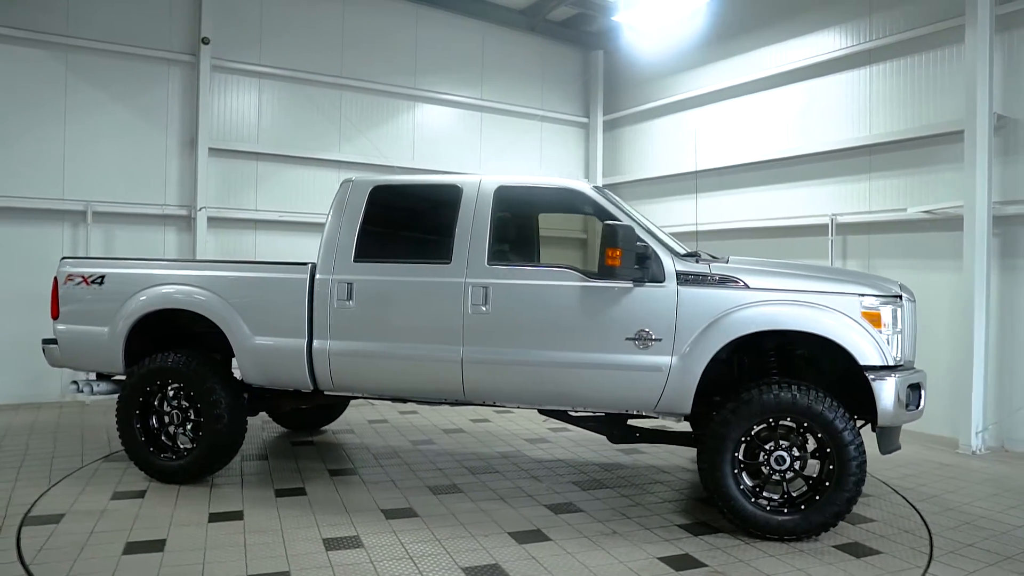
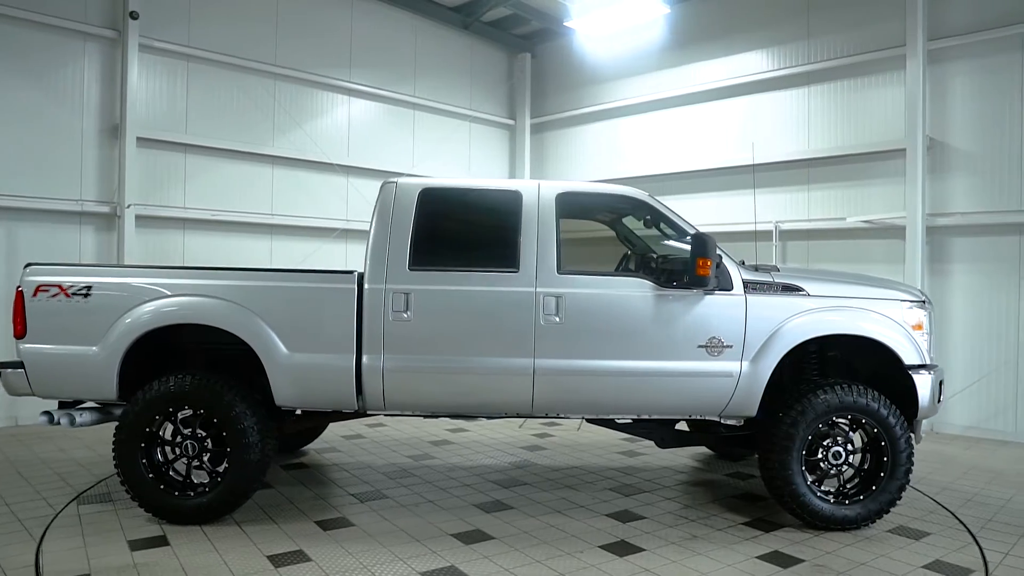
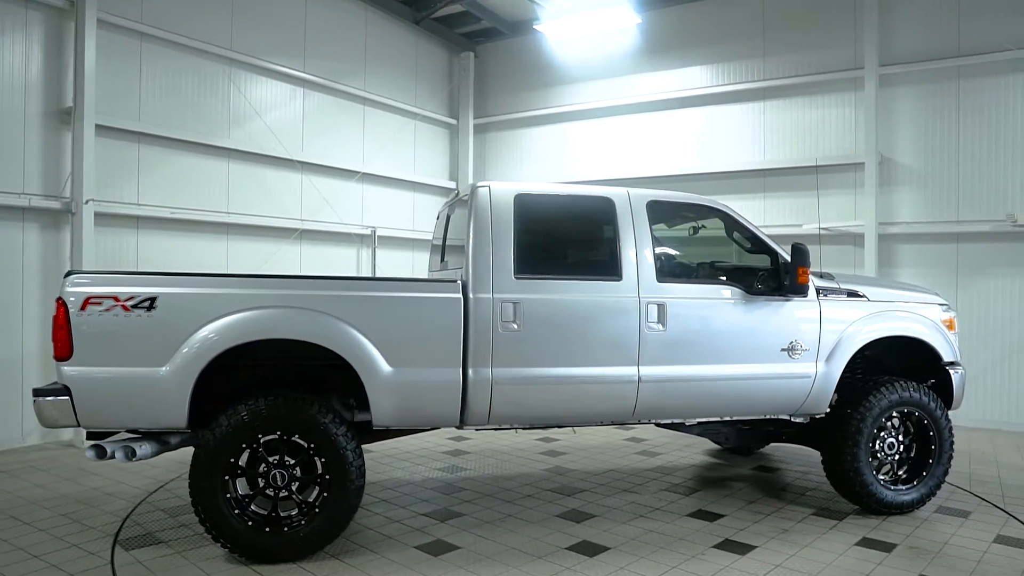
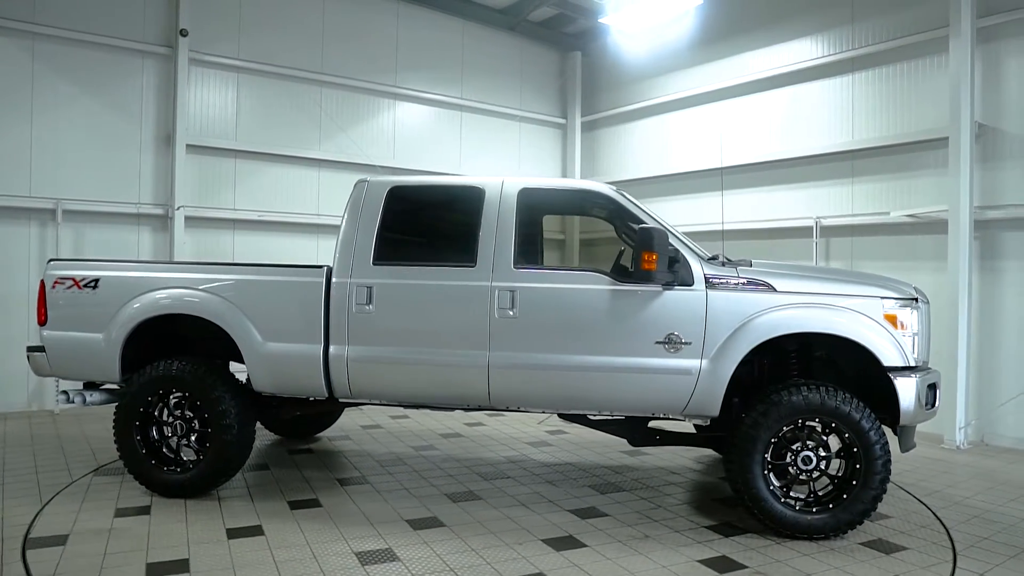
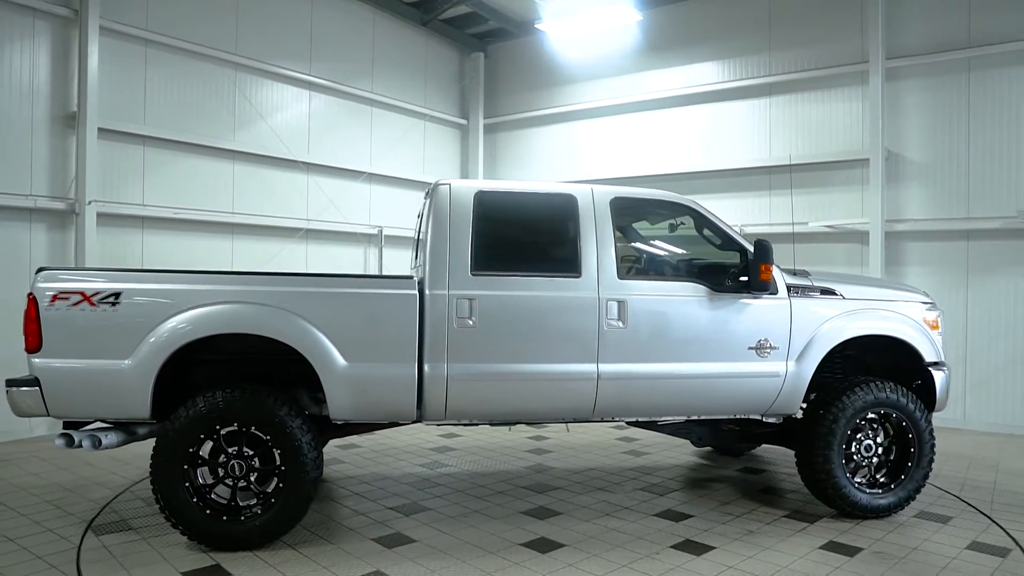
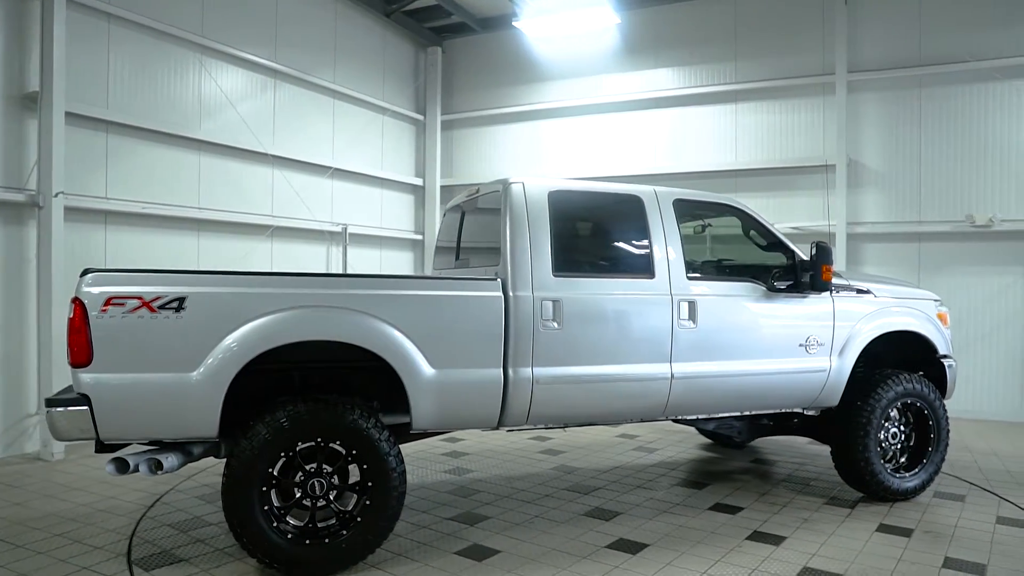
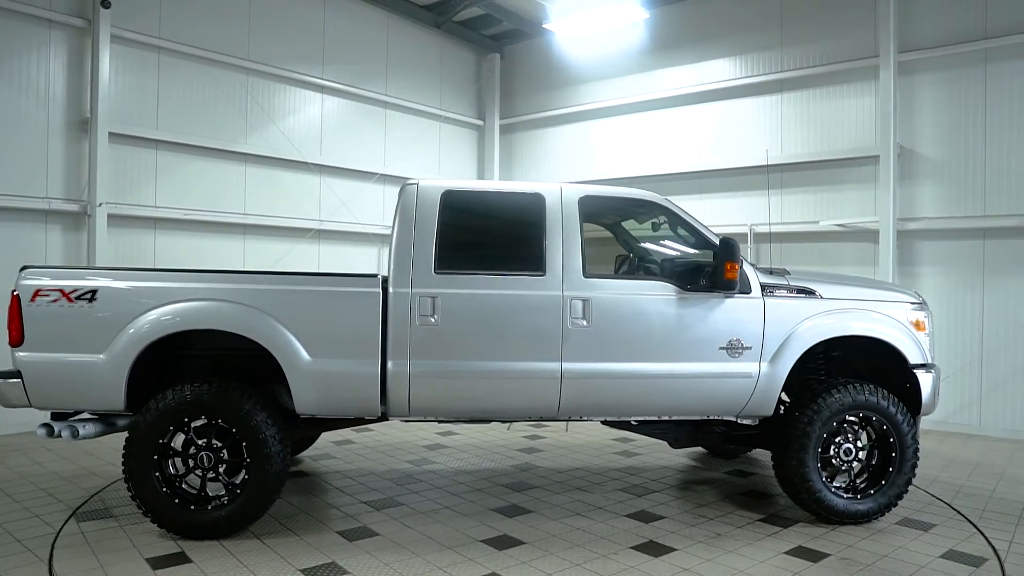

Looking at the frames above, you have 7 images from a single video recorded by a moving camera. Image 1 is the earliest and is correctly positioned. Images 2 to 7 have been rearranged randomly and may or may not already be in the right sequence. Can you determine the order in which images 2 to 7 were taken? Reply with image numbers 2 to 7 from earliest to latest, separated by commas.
4, 2, 7, 5, 3, 6
